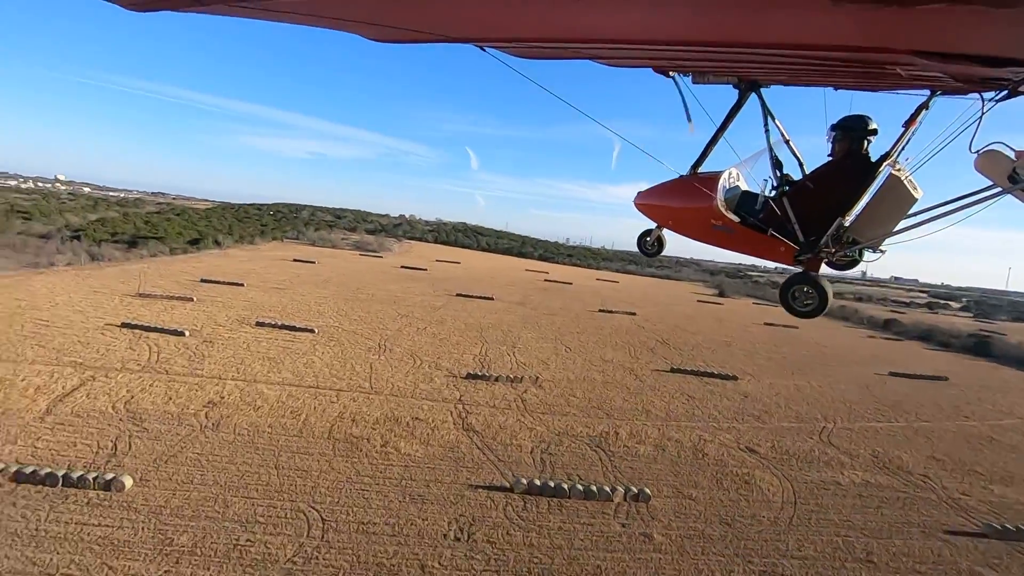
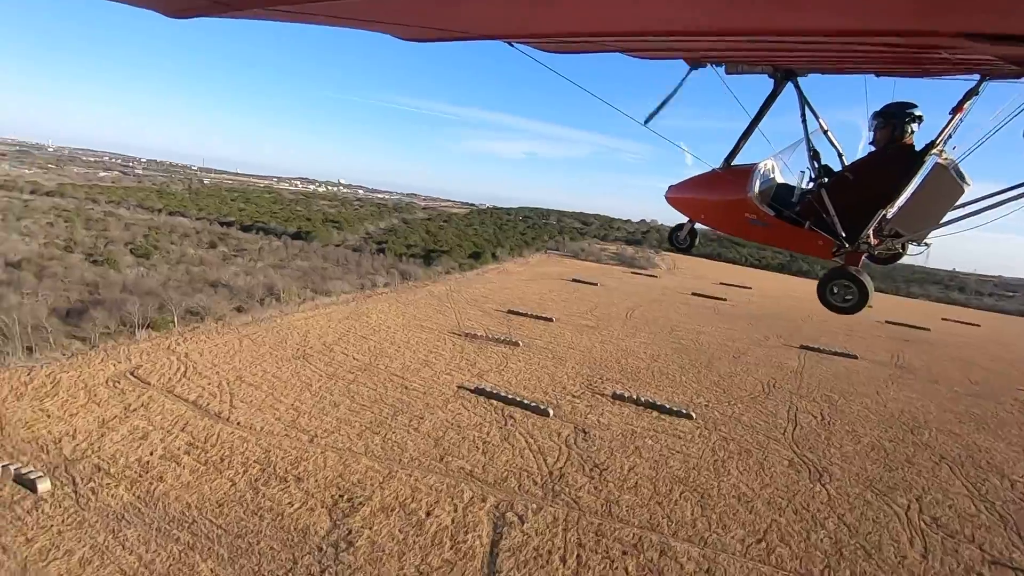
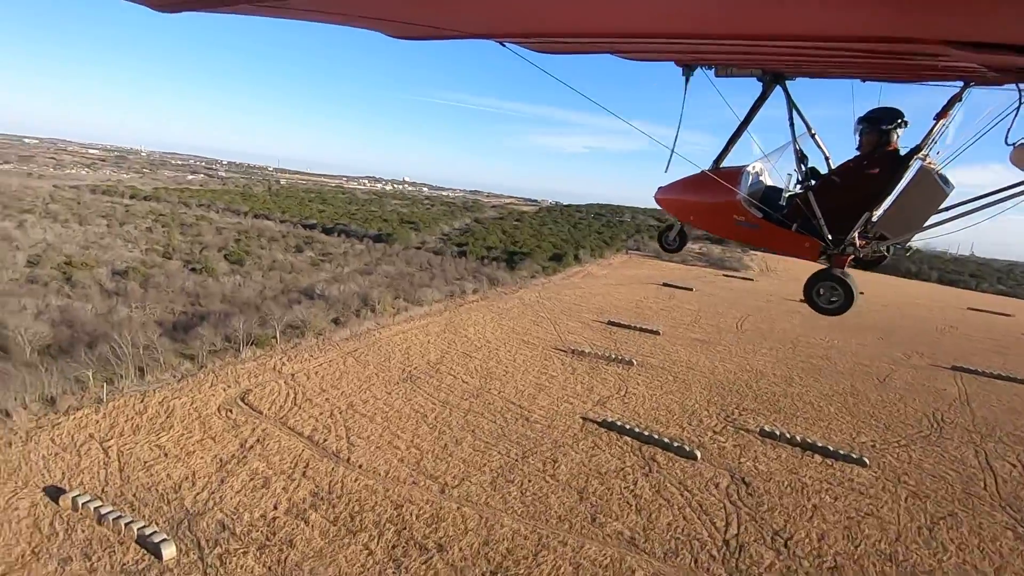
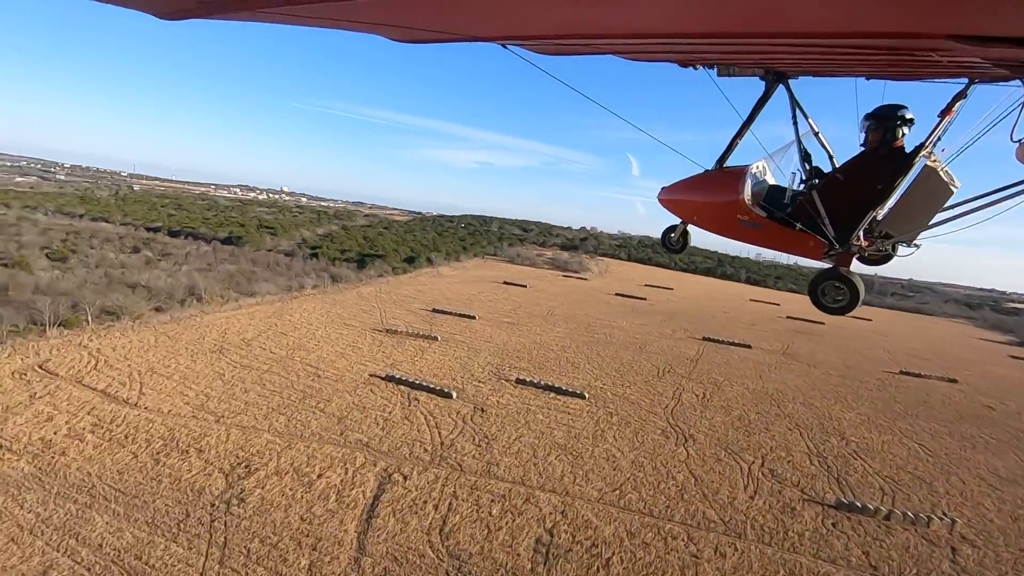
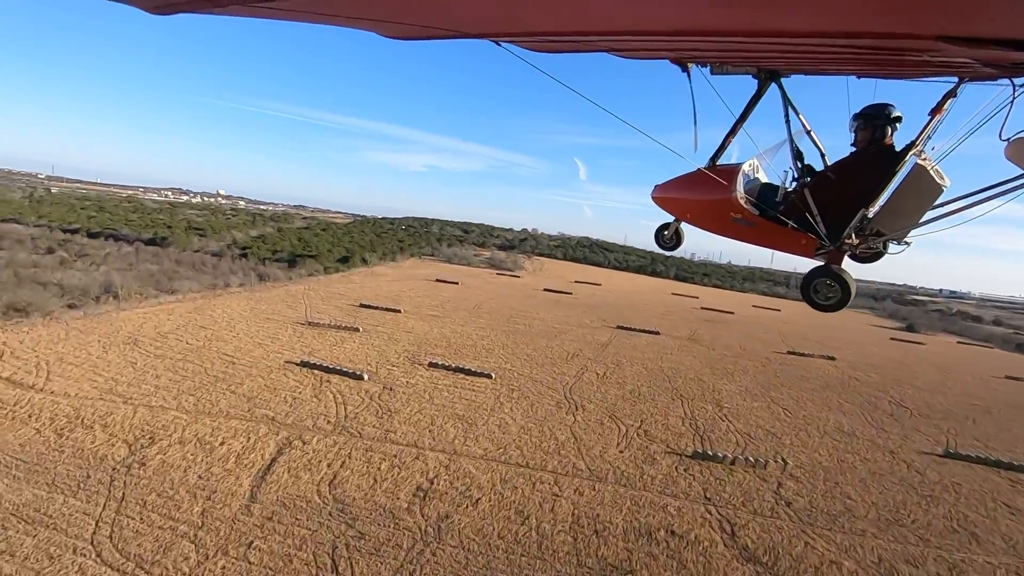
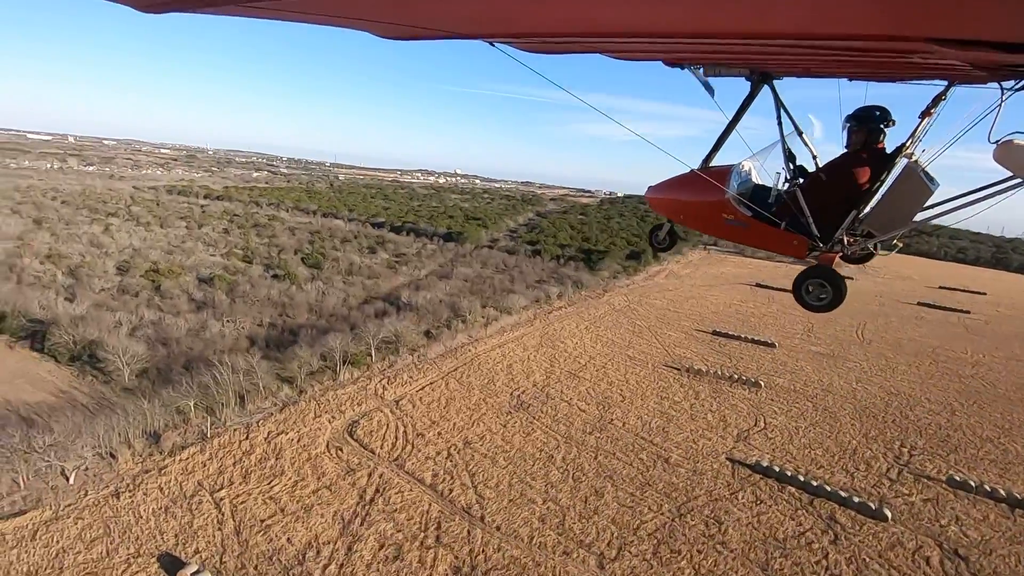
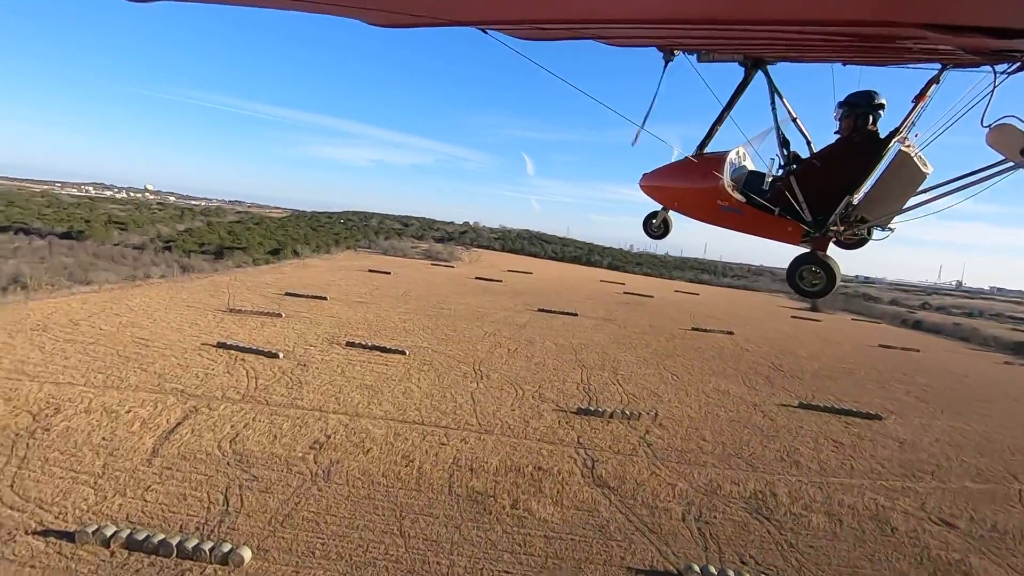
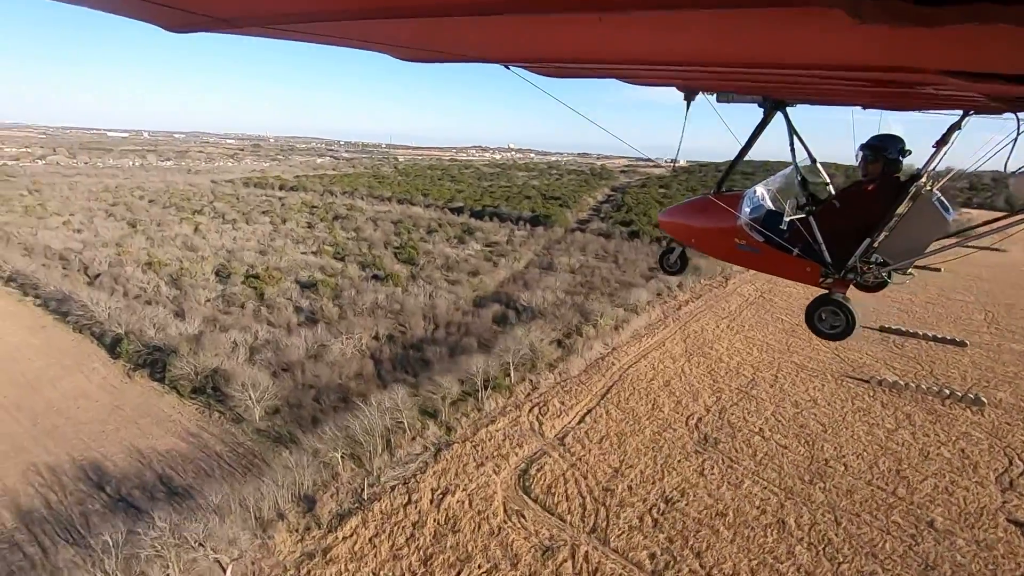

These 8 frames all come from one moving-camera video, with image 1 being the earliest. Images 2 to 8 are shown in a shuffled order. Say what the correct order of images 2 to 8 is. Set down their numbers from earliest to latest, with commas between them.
7, 5, 4, 2, 3, 6, 8
